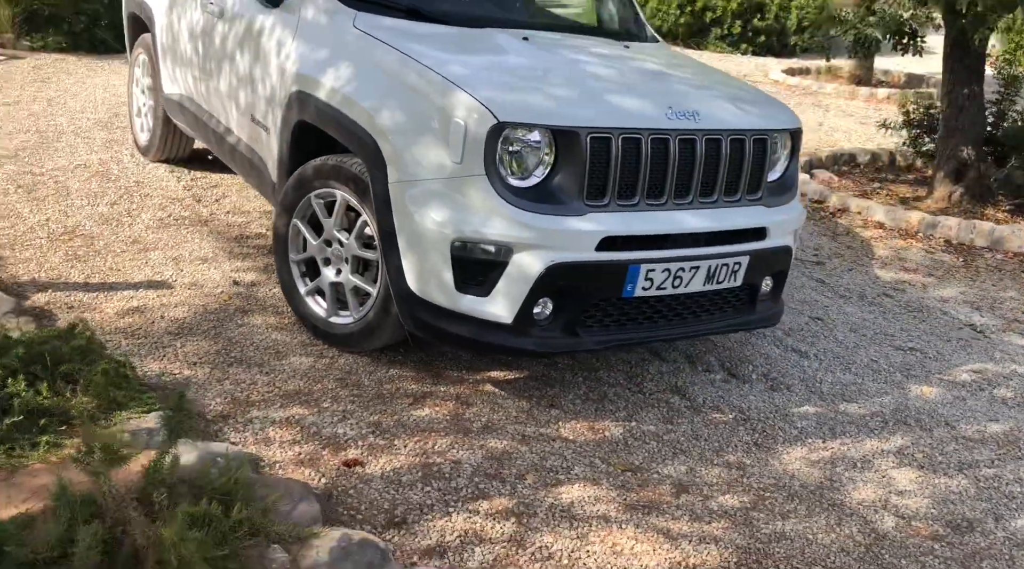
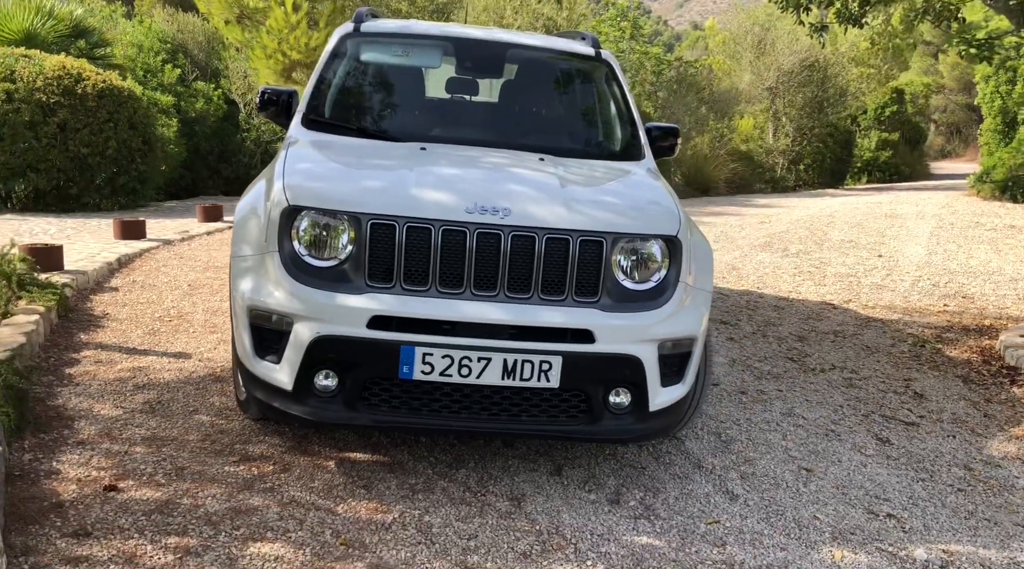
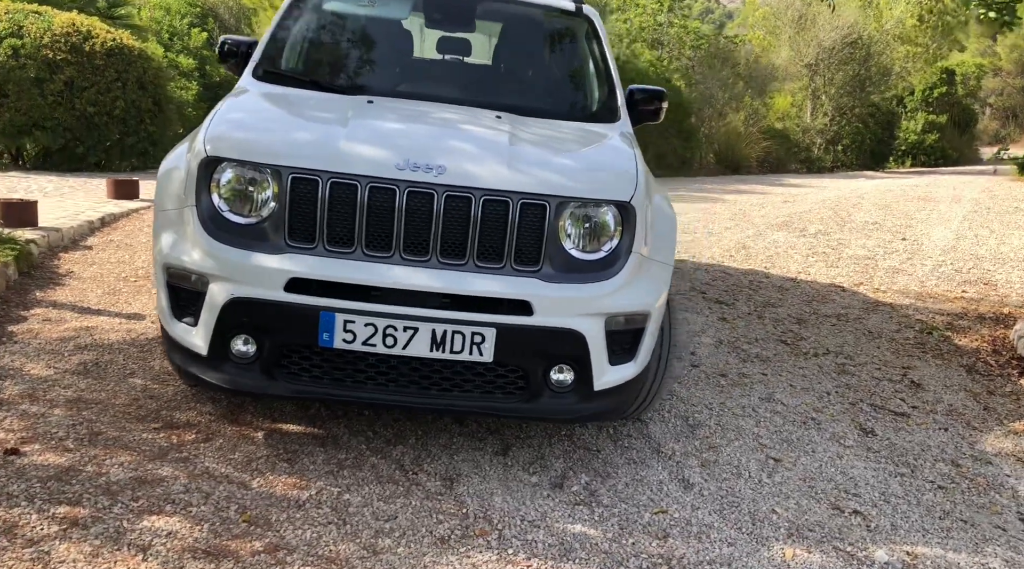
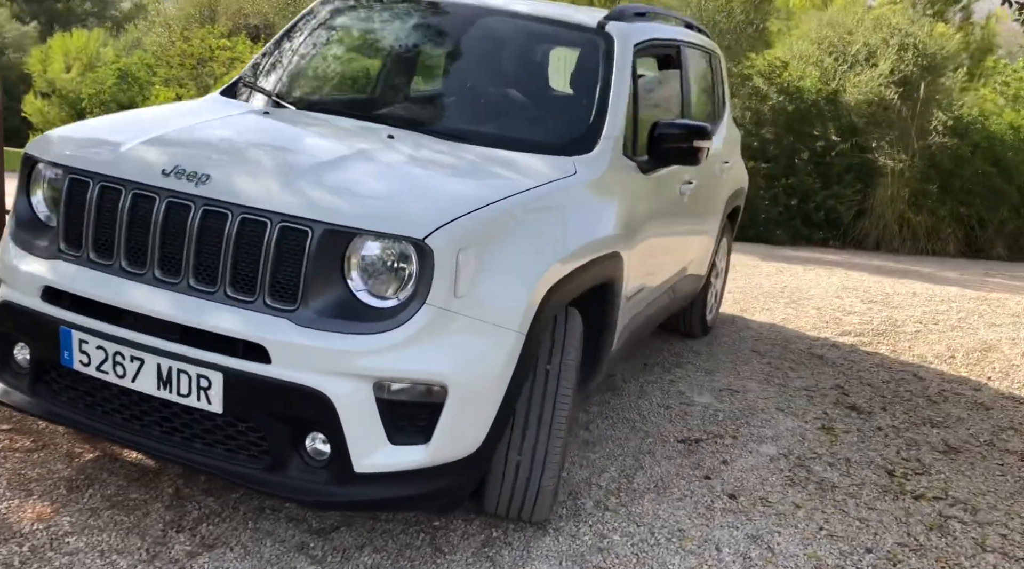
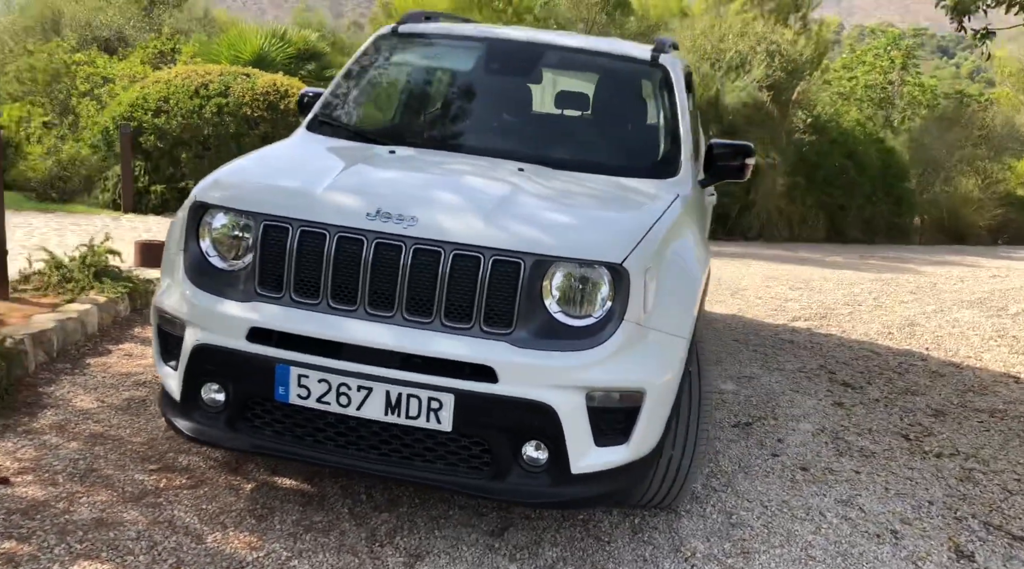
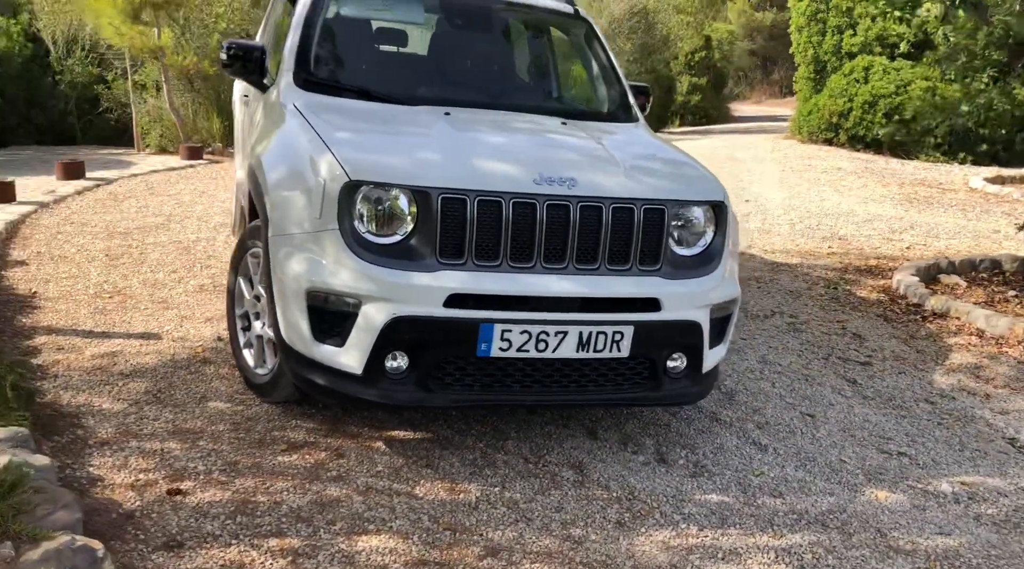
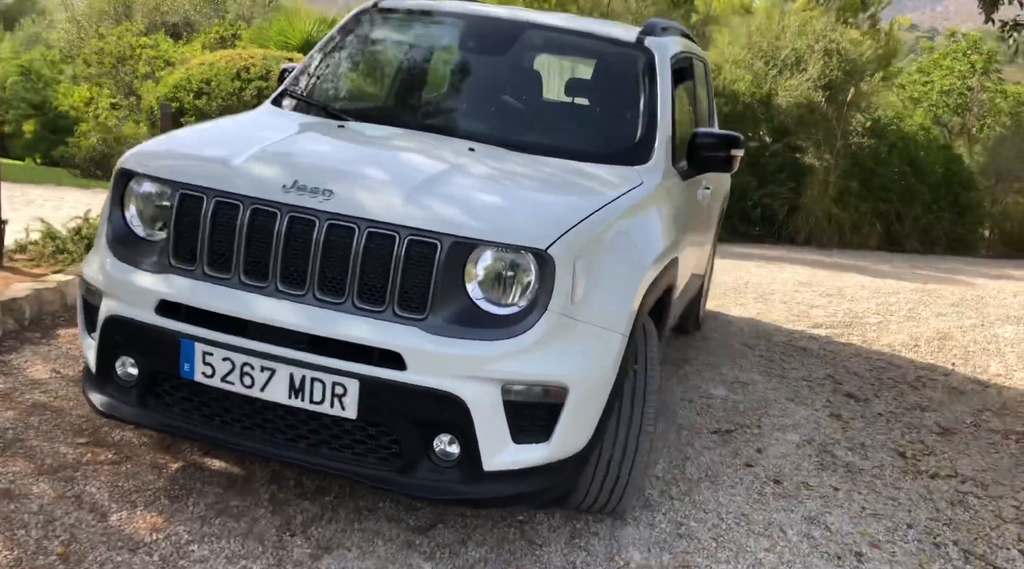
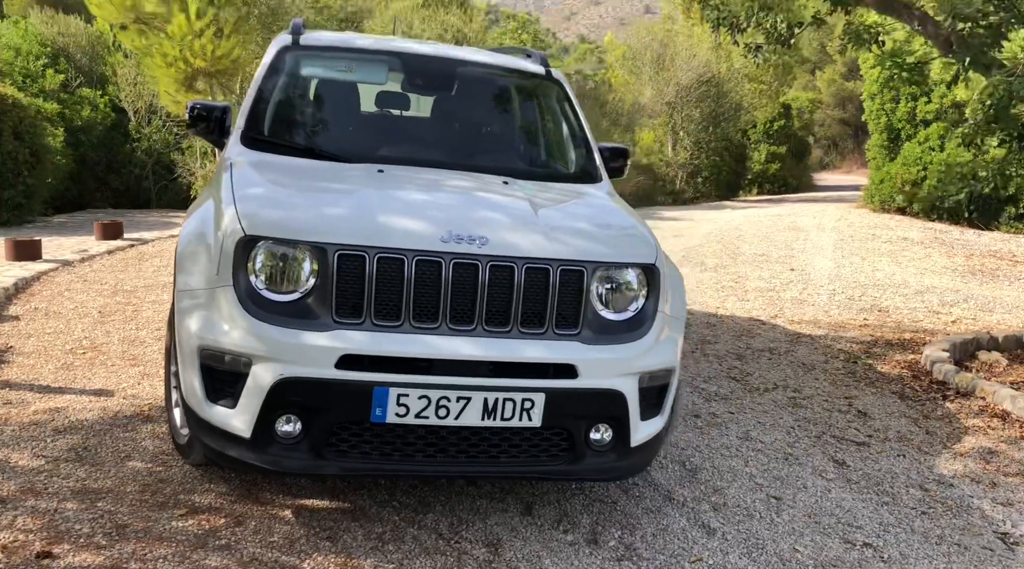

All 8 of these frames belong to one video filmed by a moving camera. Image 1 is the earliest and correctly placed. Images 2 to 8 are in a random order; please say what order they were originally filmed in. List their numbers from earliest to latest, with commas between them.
6, 8, 2, 3, 5, 7, 4
